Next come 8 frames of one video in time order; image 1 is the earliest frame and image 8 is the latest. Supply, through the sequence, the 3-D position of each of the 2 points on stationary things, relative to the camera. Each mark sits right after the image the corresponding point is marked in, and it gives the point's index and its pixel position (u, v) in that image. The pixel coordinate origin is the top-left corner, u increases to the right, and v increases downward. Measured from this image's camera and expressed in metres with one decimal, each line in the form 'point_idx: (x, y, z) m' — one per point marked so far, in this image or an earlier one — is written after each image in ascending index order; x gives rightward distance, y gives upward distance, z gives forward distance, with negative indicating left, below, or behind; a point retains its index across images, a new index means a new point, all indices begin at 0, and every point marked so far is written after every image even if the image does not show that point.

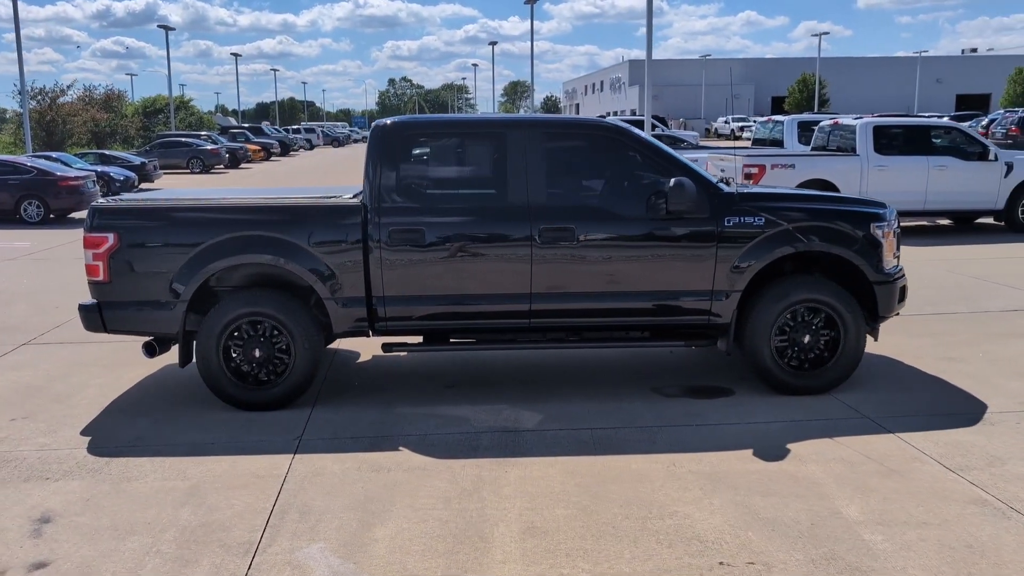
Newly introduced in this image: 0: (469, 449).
0: (-0.2, -0.9, +5.1) m
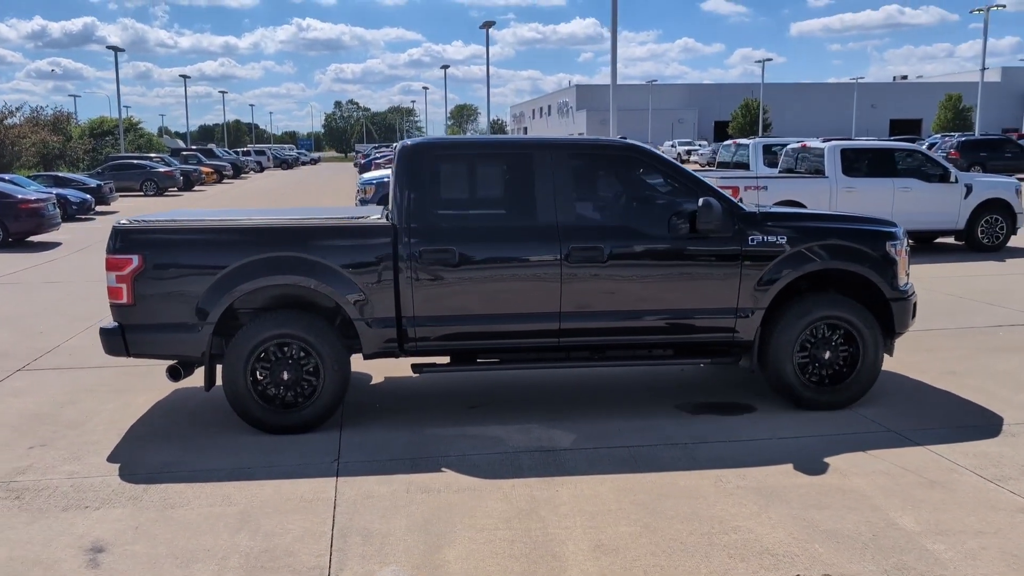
0: (0.0, -1.0, +5.1) m
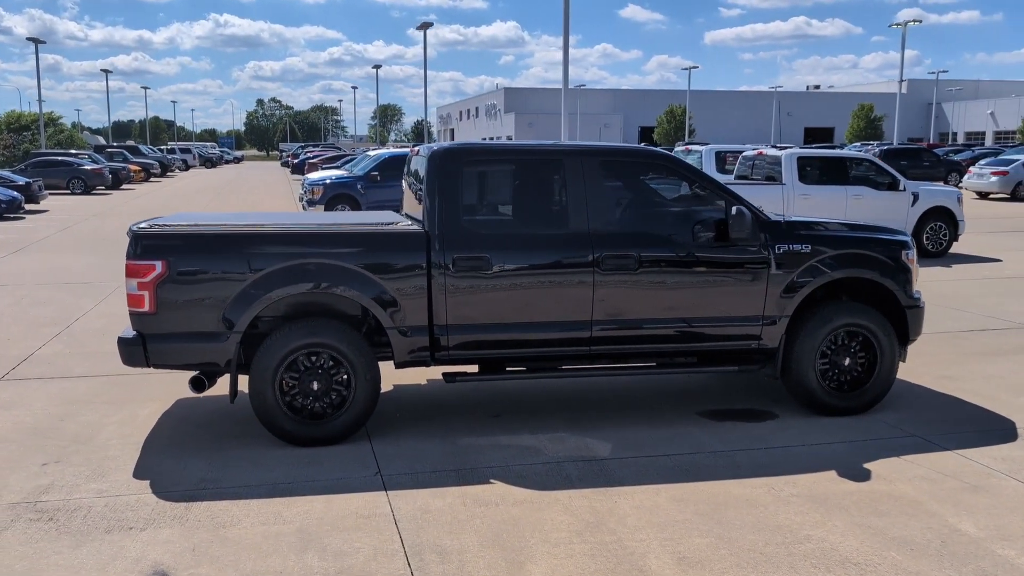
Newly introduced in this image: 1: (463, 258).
0: (+0.3, -1.0, +5.0) m
1: (-0.3, +0.2, +5.7) m
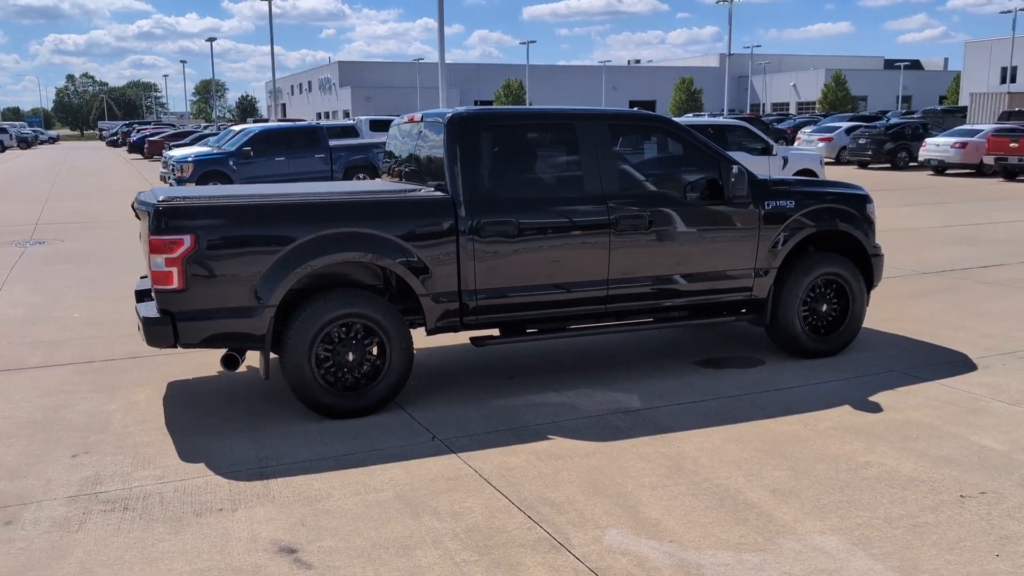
0: (+0.6, -0.8, +5.2) m
1: (-0.1, +0.4, +5.7) m
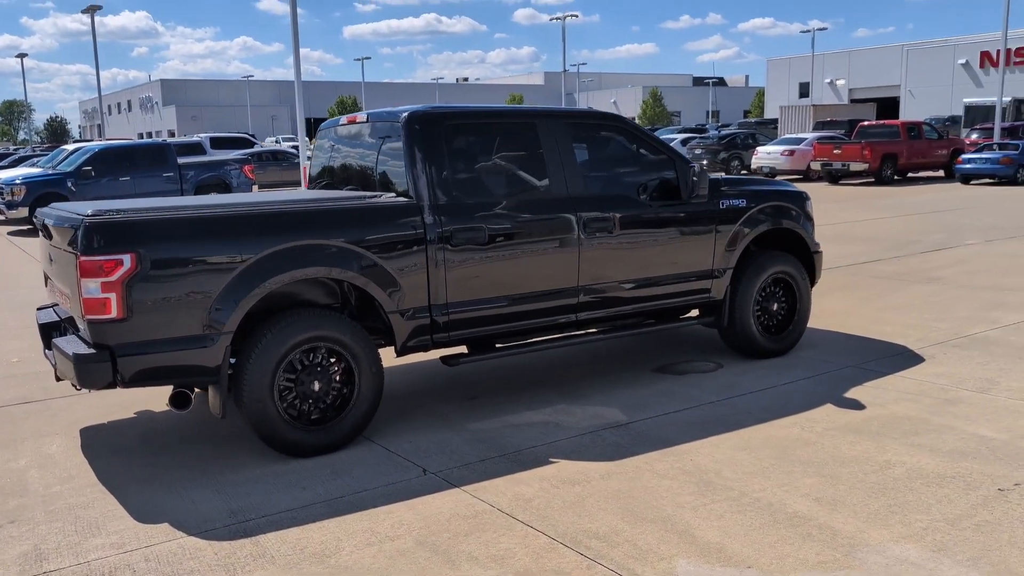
0: (+0.5, -0.8, +4.9) m
1: (-0.3, +0.3, +5.2) m
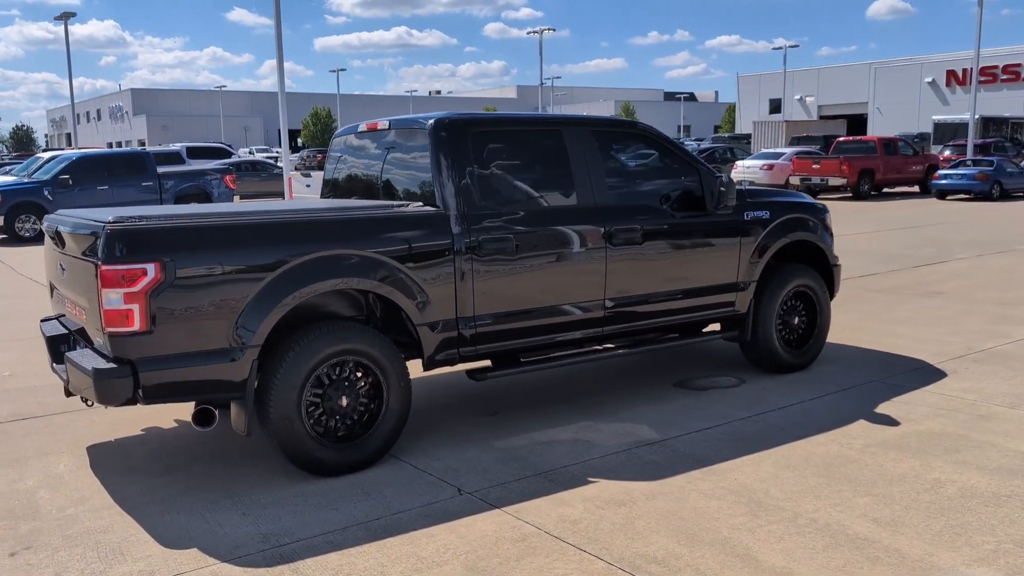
0: (+0.7, -0.9, +4.7) m
1: (-0.1, +0.3, +5.0) m
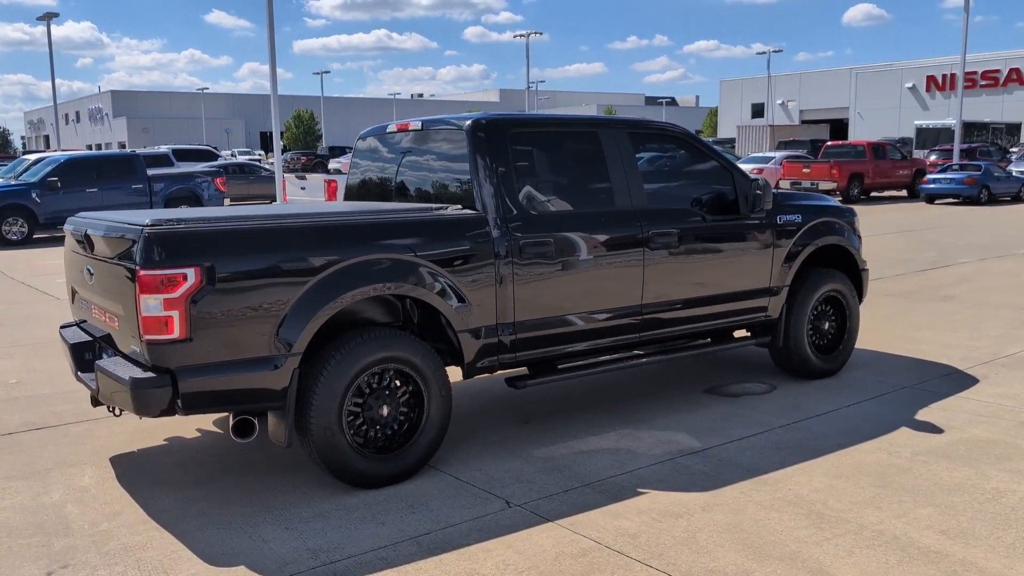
0: (+0.9, -0.9, +4.6) m
1: (+0.1, +0.2, +4.9) m
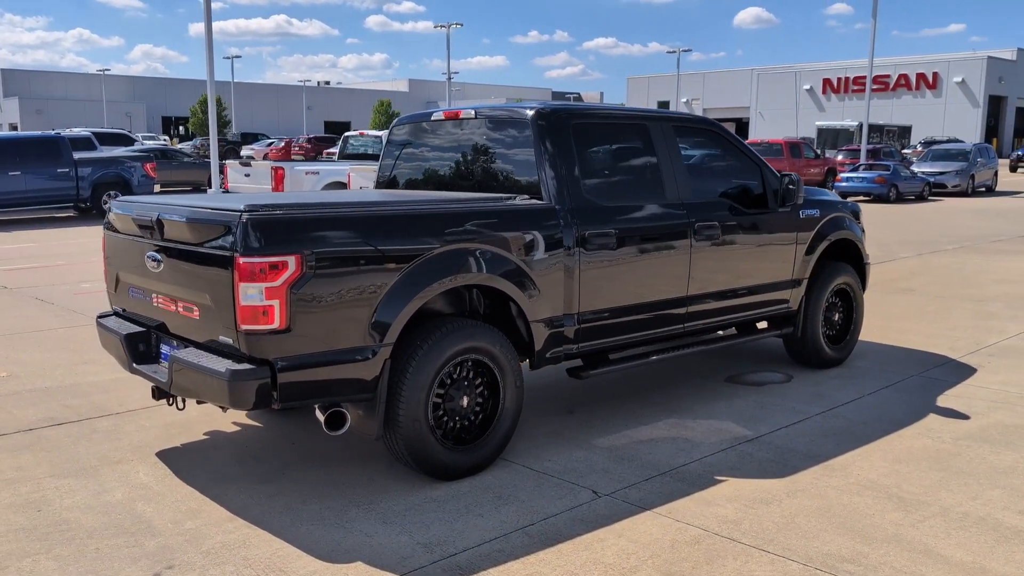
0: (+1.3, -0.9, +4.7) m
1: (+0.4, +0.3, +4.9) m
